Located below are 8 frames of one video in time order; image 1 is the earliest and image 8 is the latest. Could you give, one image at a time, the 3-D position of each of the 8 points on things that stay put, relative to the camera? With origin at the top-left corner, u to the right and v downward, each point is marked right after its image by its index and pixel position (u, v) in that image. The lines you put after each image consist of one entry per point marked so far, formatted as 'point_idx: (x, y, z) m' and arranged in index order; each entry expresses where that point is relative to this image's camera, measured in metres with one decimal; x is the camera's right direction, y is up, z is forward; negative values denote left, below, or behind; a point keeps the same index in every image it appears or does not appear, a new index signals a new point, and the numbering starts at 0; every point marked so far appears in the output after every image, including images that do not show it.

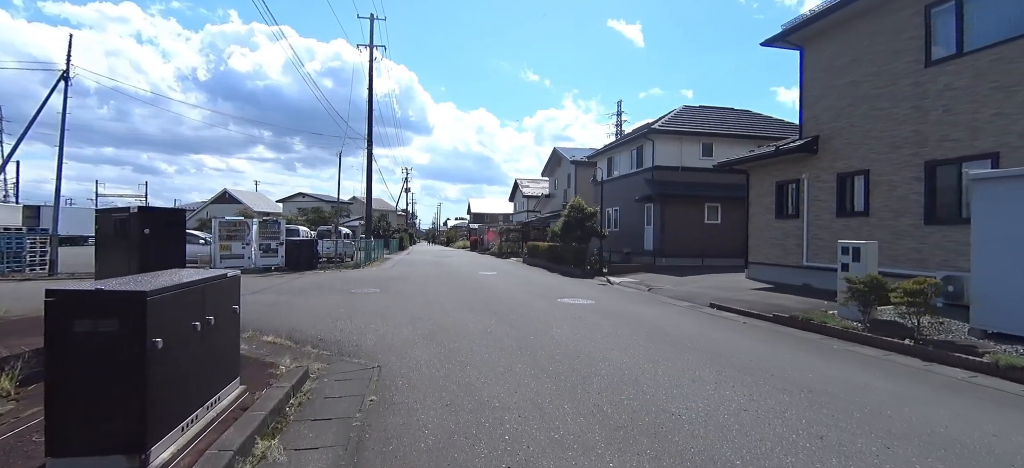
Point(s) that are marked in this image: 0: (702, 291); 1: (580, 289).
0: (+6.1, -1.8, +13.9) m
1: (+2.3, -1.8, +14.2) m
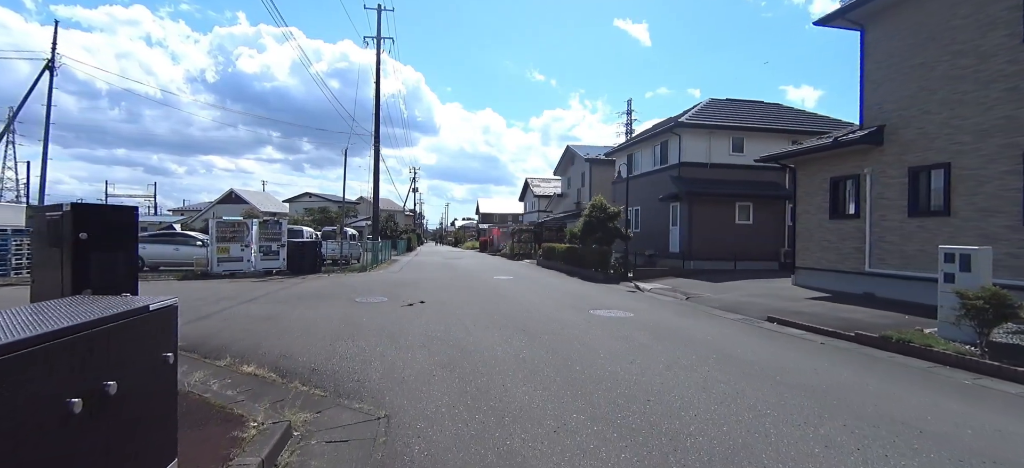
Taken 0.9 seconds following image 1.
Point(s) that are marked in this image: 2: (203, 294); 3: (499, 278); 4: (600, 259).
0: (+6.7, -1.9, +12.3) m
1: (+2.9, -1.9, +12.6) m
2: (-9.7, -1.8, +13.7) m
3: (-0.6, -1.9, +18.7) m
4: (+4.0, -1.1, +19.6) m
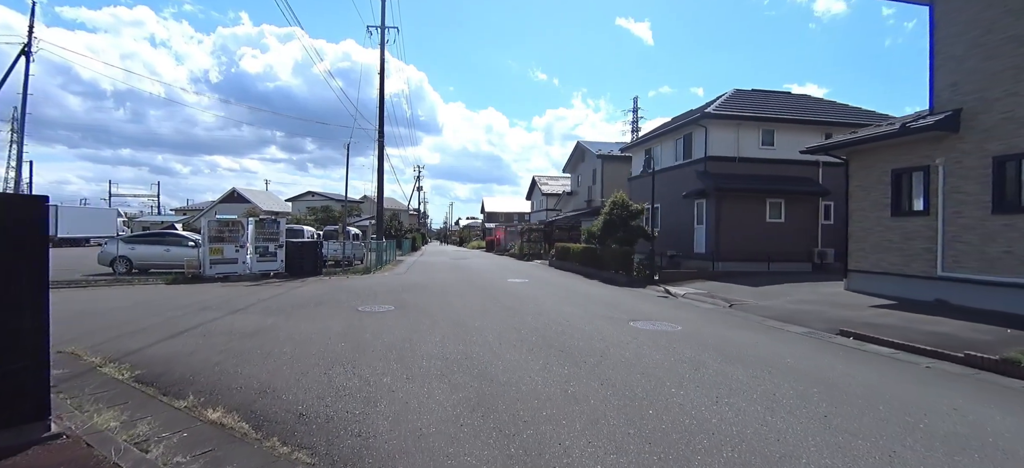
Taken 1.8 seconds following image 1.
0: (+7.3, -1.9, +10.8) m
1: (+3.5, -1.8, +11.2) m
2: (-9.1, -1.9, +12.4) m
3: (0.0, -1.9, +17.3) m
4: (+4.6, -1.0, +18.2) m
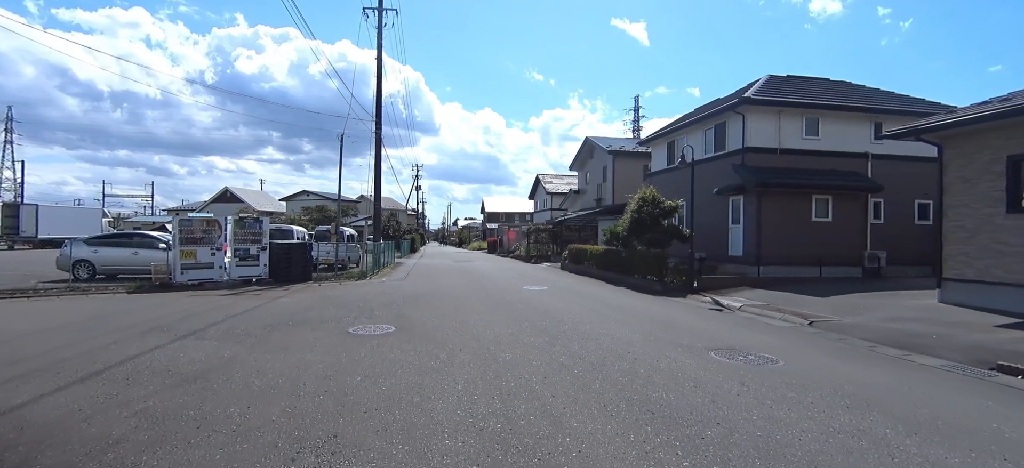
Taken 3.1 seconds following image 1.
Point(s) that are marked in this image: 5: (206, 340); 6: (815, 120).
0: (+7.9, -1.9, +8.6) m
1: (+4.1, -1.9, +9.0) m
2: (-8.5, -1.9, +10.1) m
3: (+0.6, -1.9, +15.1) m
4: (+5.2, -1.1, +15.9) m
5: (-5.0, -1.8, +7.2) m
6: (+13.2, +5.0, +18.9) m
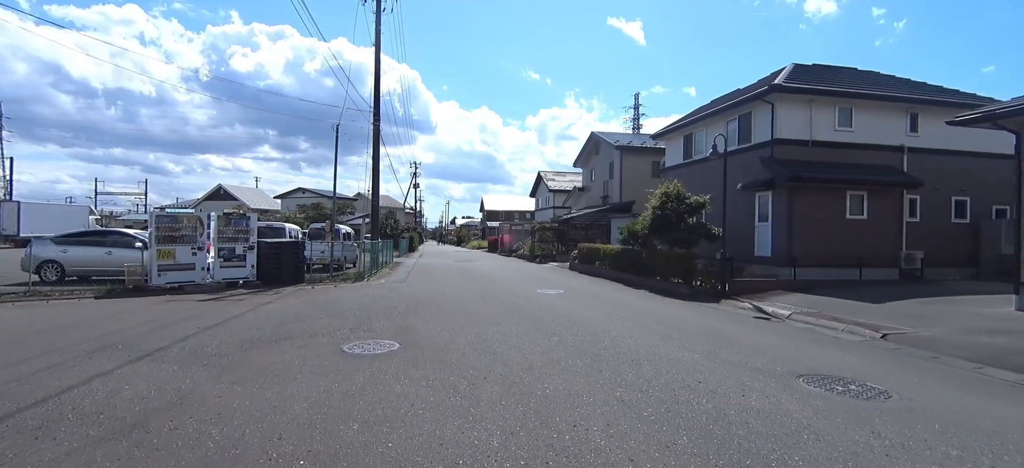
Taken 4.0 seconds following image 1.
0: (+8.4, -1.8, +7.3) m
1: (+4.5, -1.8, +7.6) m
2: (-8.1, -1.8, +8.6) m
3: (+1.0, -1.8, +13.7) m
4: (+5.6, -1.0, +14.6) m
5: (-4.6, -1.7, +5.8) m
6: (+13.5, +5.0, +17.6) m
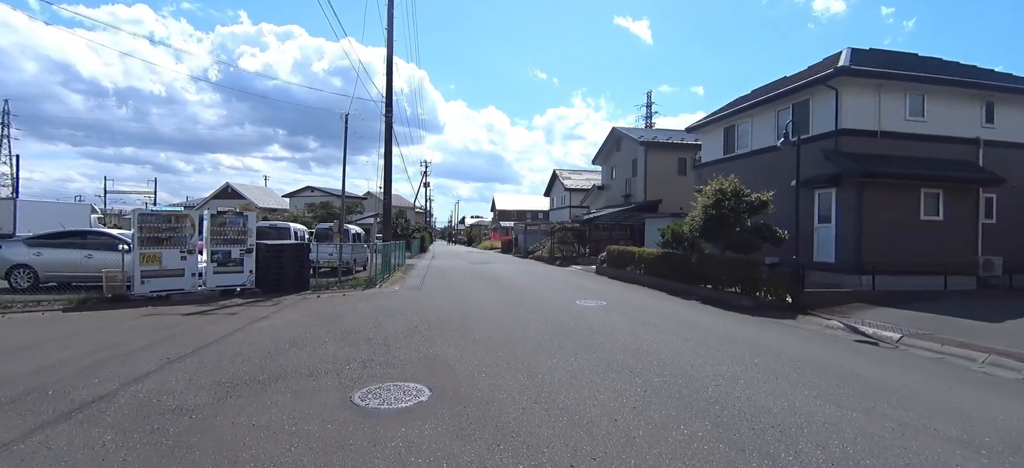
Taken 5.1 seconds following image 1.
0: (+9.2, -1.9, +5.3) m
1: (+5.4, -1.9, +5.7) m
2: (-7.2, -1.9, +6.9) m
3: (+2.0, -1.9, +11.8) m
4: (+6.5, -1.1, +12.7) m
5: (-3.8, -1.8, +4.0) m
6: (+14.6, +4.9, +15.5) m
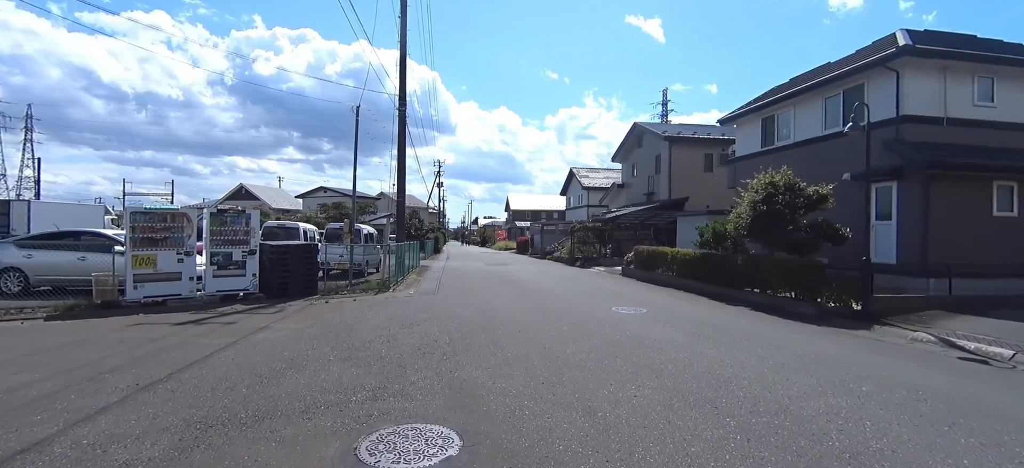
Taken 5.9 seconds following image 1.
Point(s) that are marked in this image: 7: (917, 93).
0: (+9.7, -1.9, +3.8) m
1: (+5.9, -1.9, +4.3) m
2: (-6.7, -1.9, +5.9) m
3: (+2.7, -1.9, +10.5) m
4: (+7.2, -1.1, +11.2) m
5: (-3.3, -1.8, +2.9) m
6: (+15.3, +5.0, +13.8) m
7: (+12.4, +4.3, +13.2) m
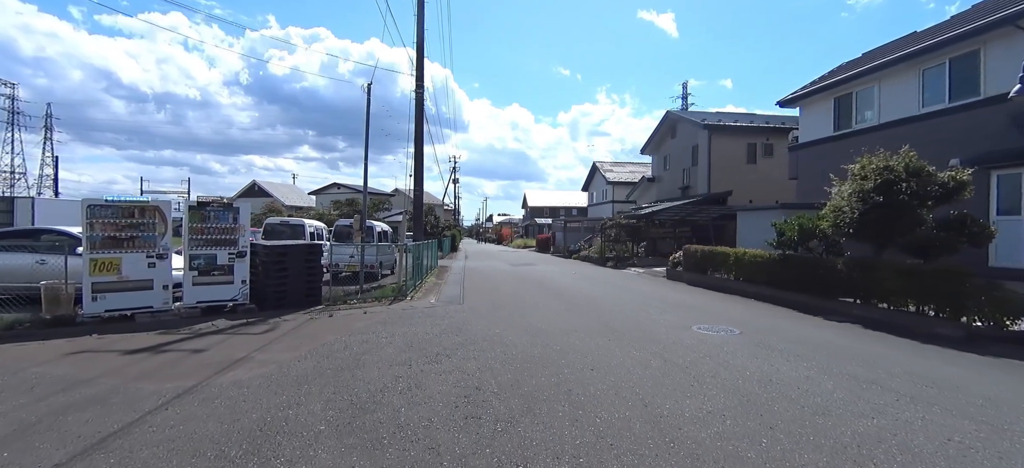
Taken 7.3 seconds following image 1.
0: (+10.5, -1.9, +1.2) m
1: (+6.7, -1.9, +1.9) m
2: (-5.8, -1.9, +3.8) m
3: (+3.6, -1.8, +8.2) m
4: (+8.2, -1.0, +8.7) m
5: (-2.6, -1.8, +0.7) m
6: (+16.4, +5.1, +11.1) m
7: (+13.4, +4.3, +10.5) m
